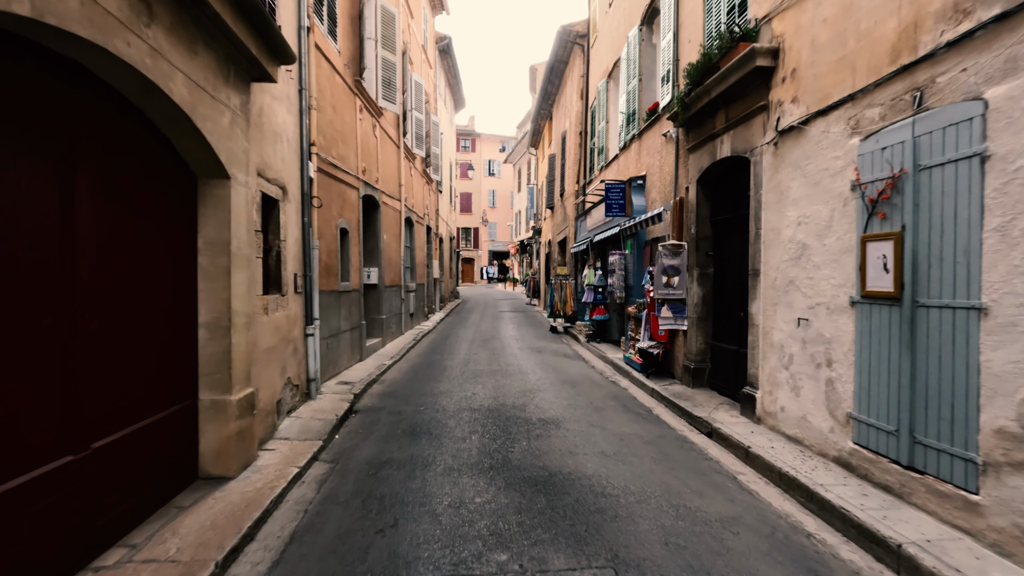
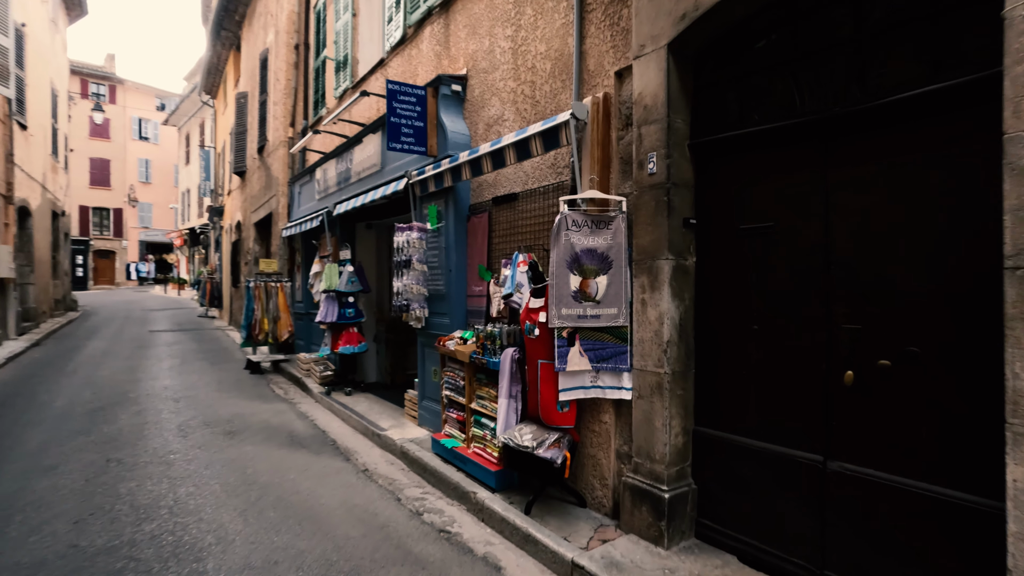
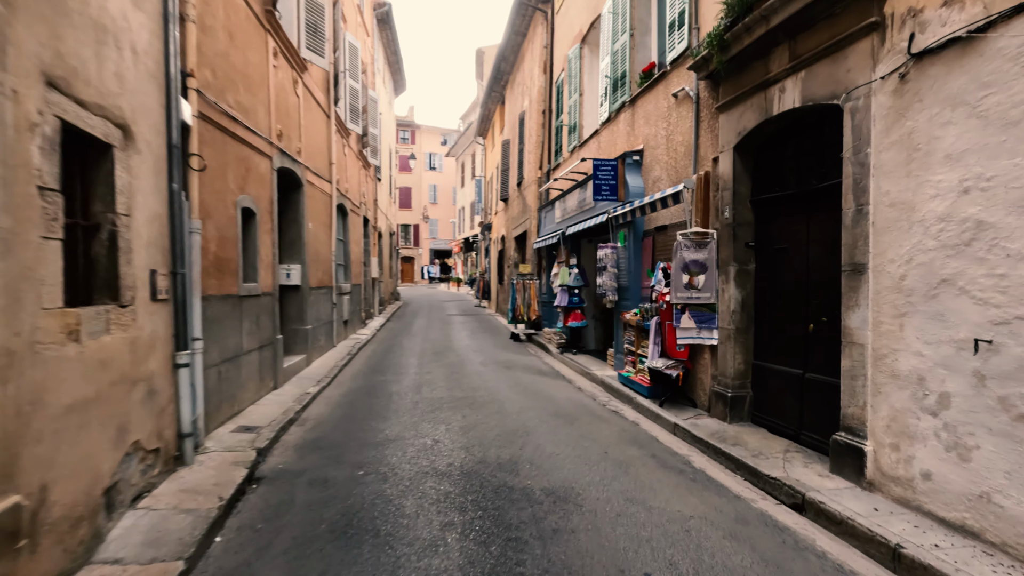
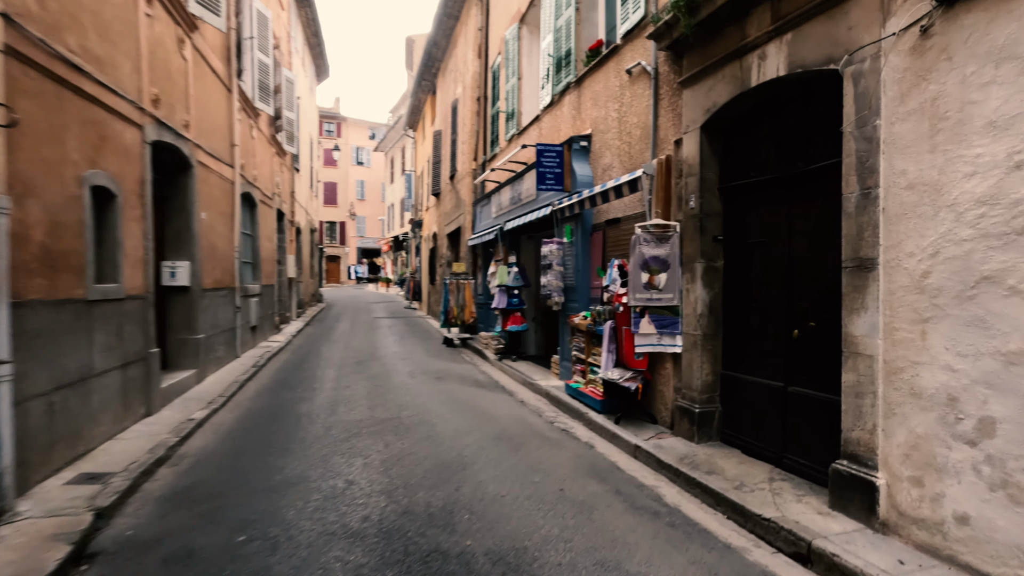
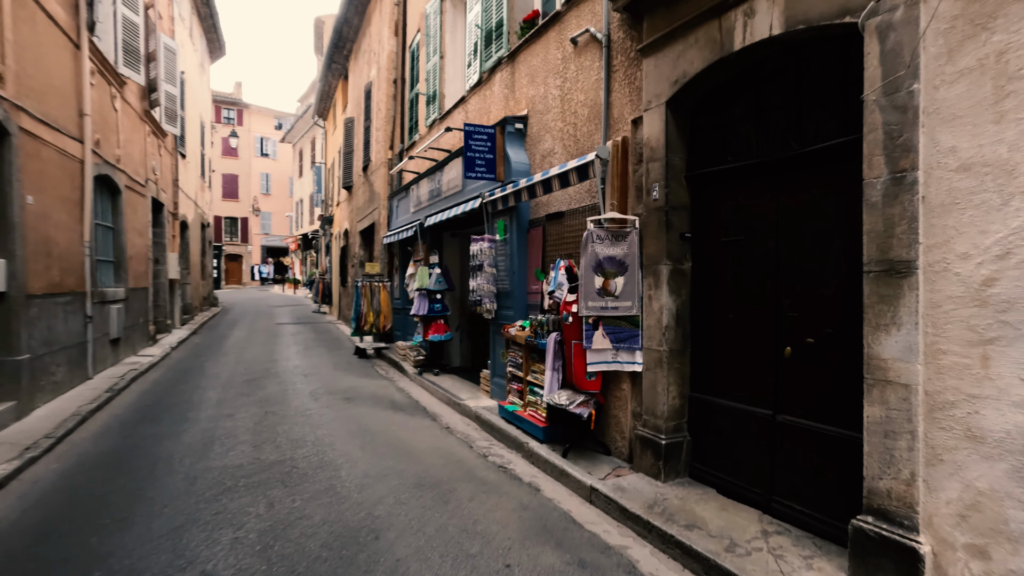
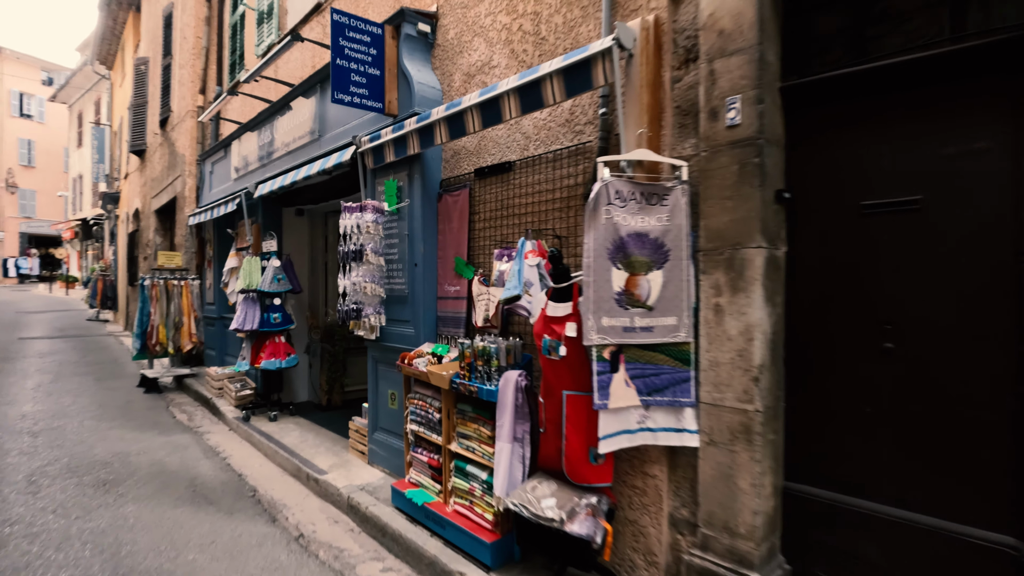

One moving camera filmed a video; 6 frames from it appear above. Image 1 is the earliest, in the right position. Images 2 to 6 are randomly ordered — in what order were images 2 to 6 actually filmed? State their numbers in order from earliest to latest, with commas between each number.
3, 4, 5, 2, 6
